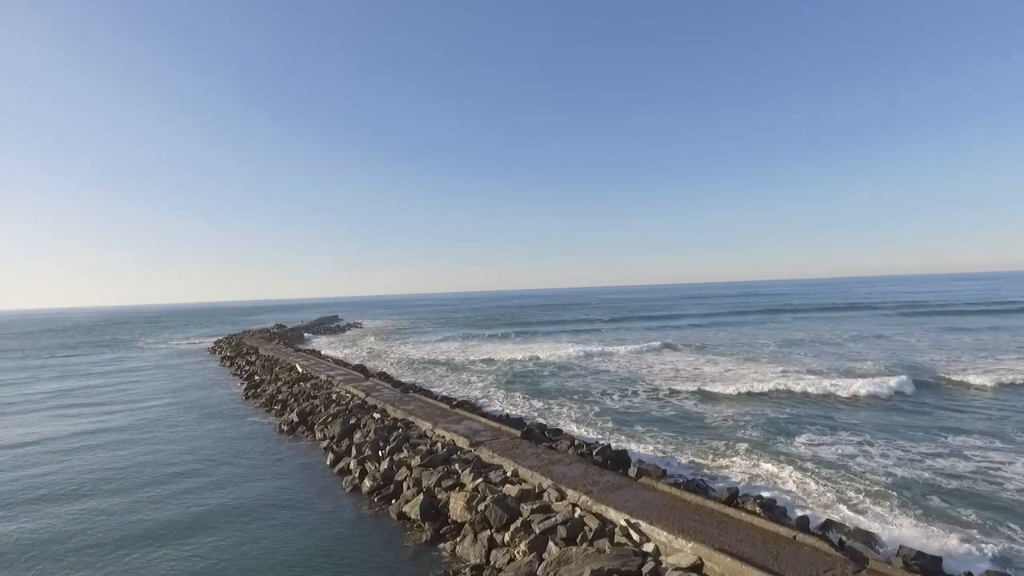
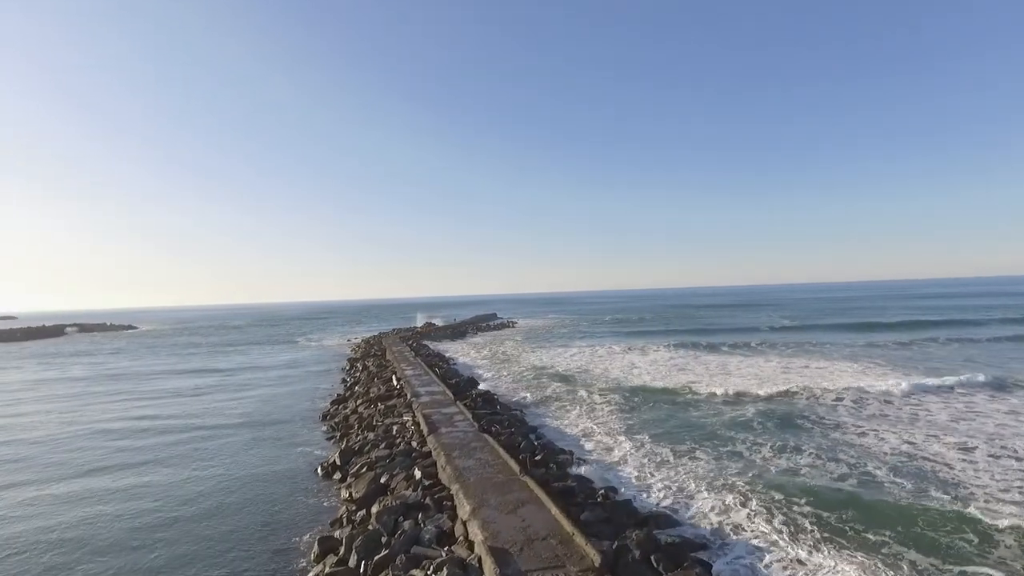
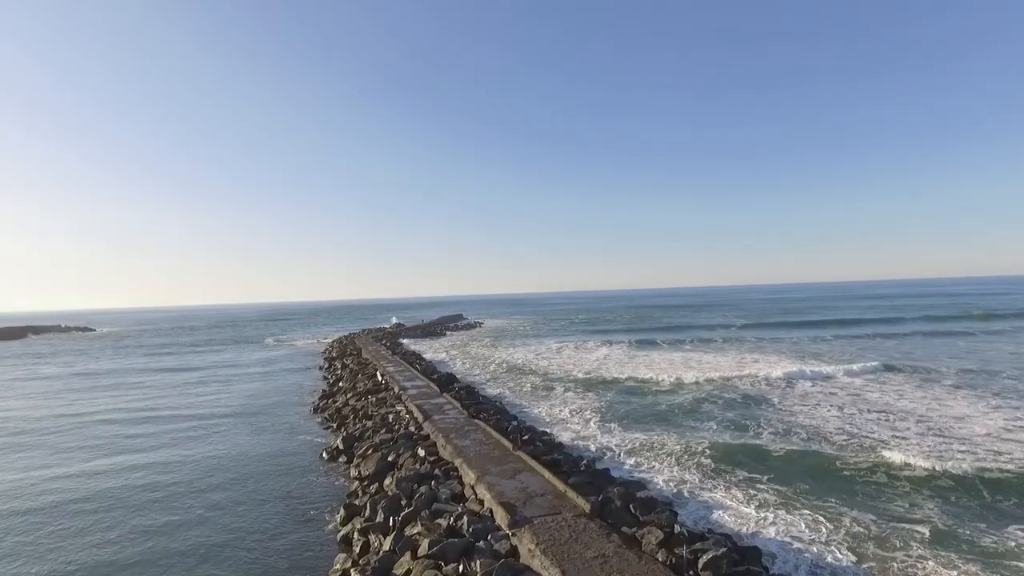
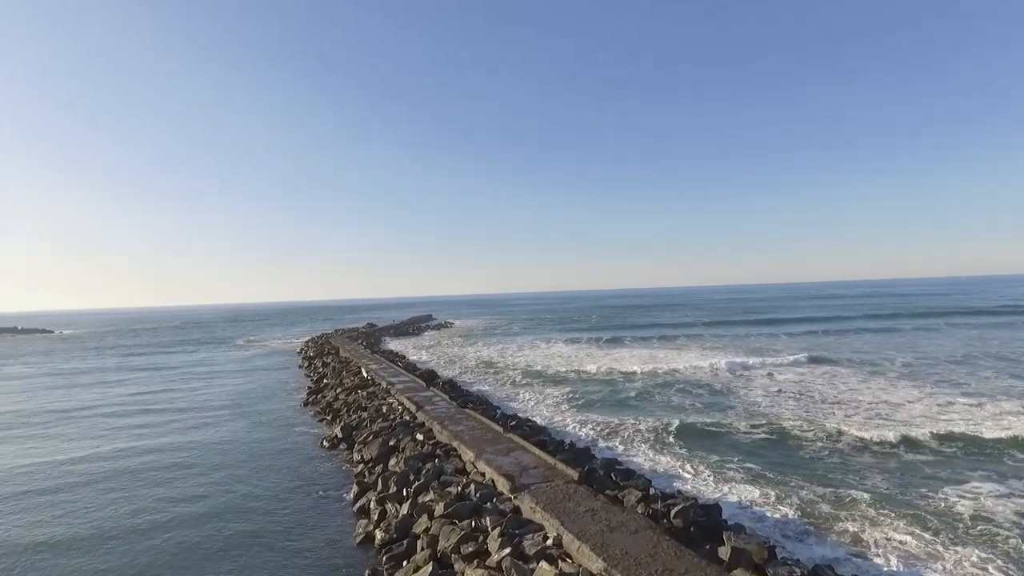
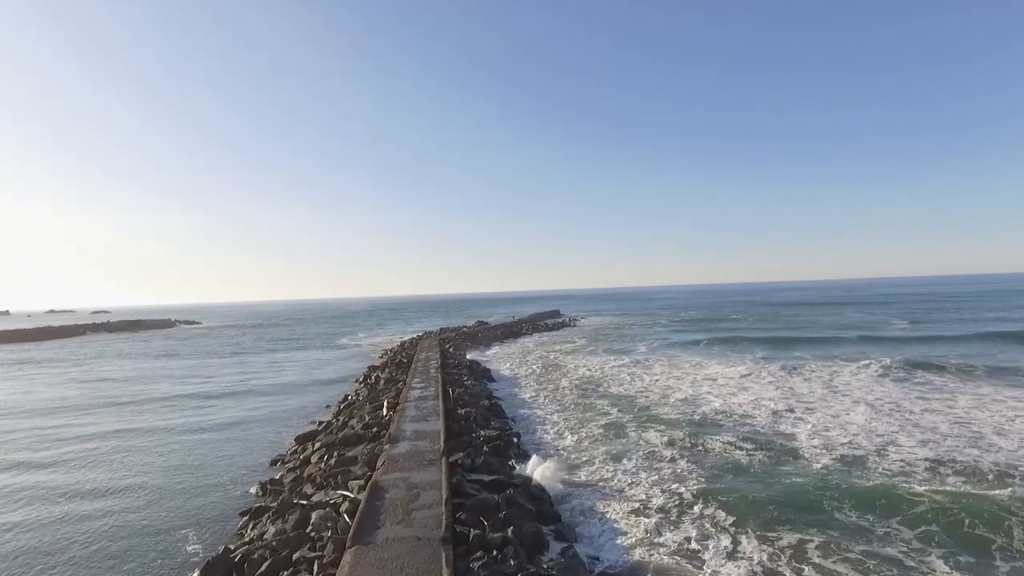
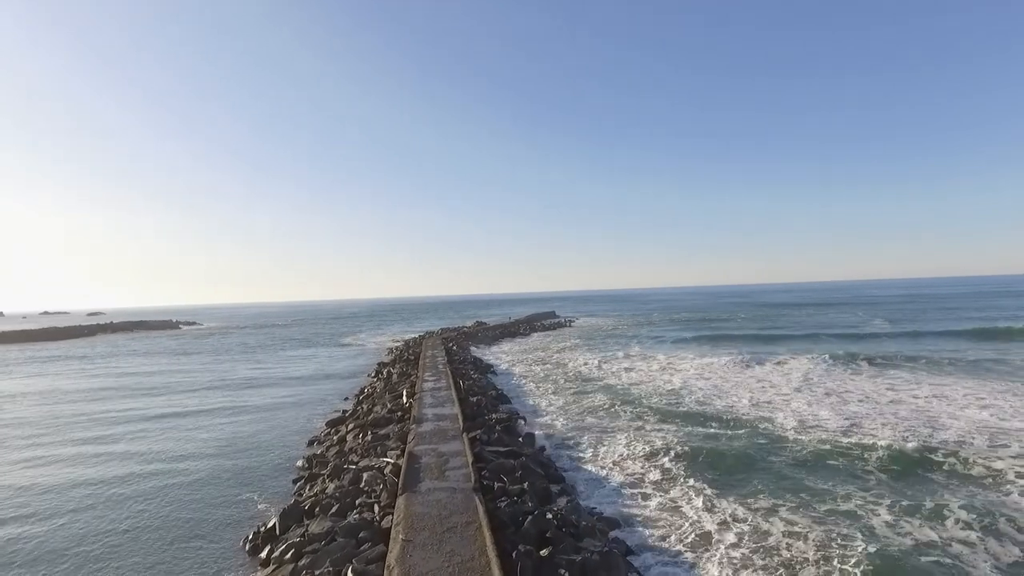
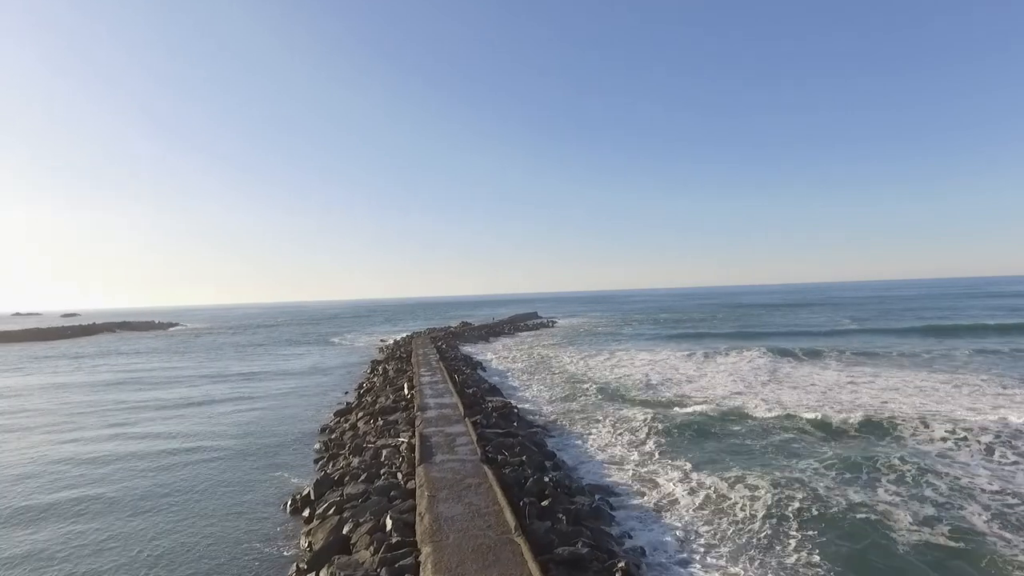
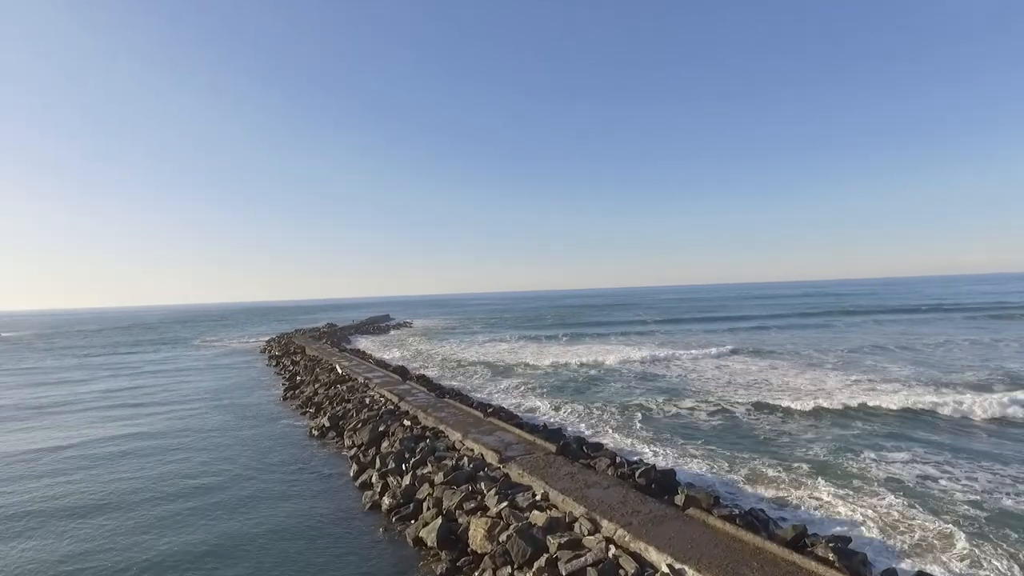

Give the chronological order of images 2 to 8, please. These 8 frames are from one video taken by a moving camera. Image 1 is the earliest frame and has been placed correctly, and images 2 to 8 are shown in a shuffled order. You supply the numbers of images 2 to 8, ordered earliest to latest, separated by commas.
8, 4, 3, 2, 7, 6, 5
